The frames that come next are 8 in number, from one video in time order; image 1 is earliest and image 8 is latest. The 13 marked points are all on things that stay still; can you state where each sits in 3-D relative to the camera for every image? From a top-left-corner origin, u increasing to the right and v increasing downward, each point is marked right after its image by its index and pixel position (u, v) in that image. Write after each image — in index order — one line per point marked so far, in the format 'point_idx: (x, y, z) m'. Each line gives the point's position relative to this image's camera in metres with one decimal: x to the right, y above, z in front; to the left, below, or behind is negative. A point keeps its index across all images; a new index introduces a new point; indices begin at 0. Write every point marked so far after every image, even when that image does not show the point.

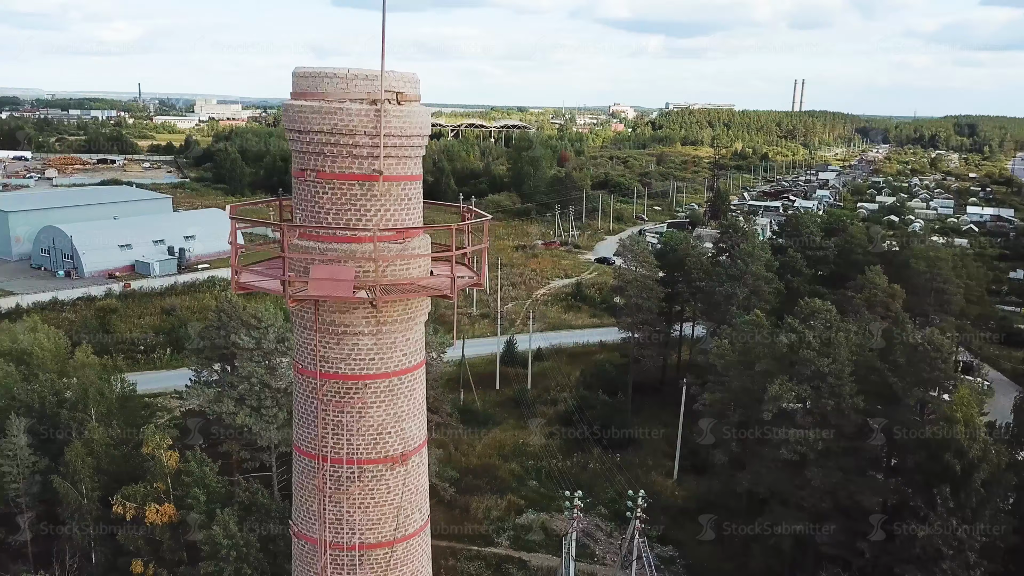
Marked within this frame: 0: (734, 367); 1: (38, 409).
0: (+4.9, -1.7, +17.8) m
1: (-9.0, -2.3, +15.5) m
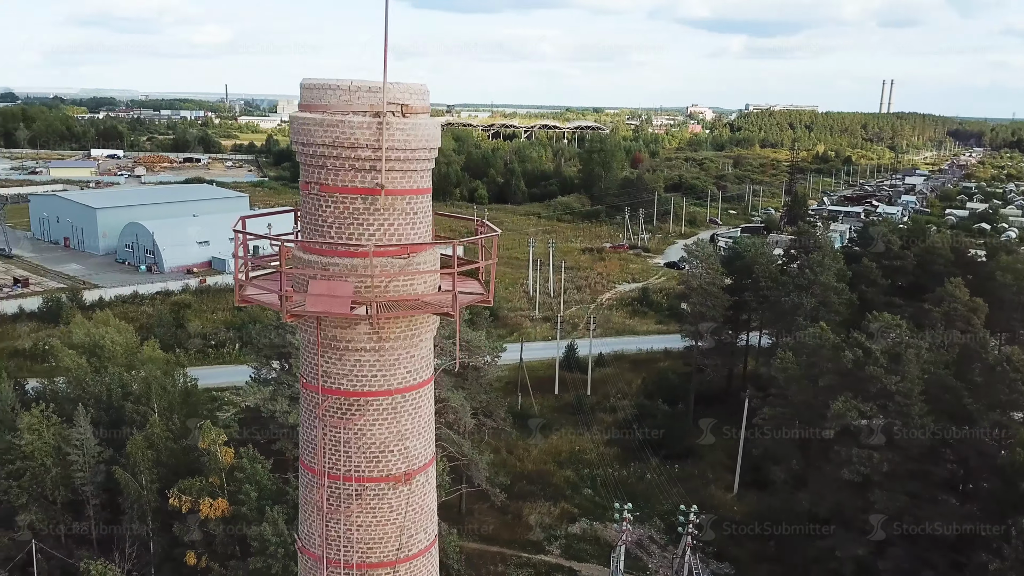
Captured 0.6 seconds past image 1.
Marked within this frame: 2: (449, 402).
0: (+6.0, -2.0, +17.2) m
1: (-8.0, -2.2, +16.1) m
2: (-1.3, -2.2, +16.2) m
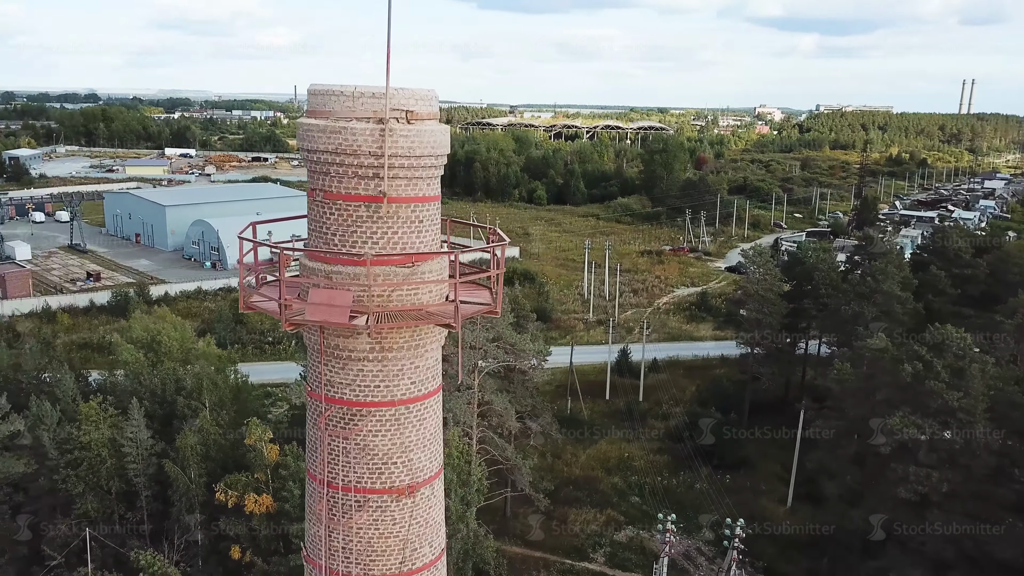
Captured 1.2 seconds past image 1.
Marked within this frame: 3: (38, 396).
0: (+6.9, -2.1, +16.5) m
1: (-7.1, -2.2, +16.5) m
2: (-0.4, -2.3, +16.1) m
3: (-10.0, -2.3, +17.2) m
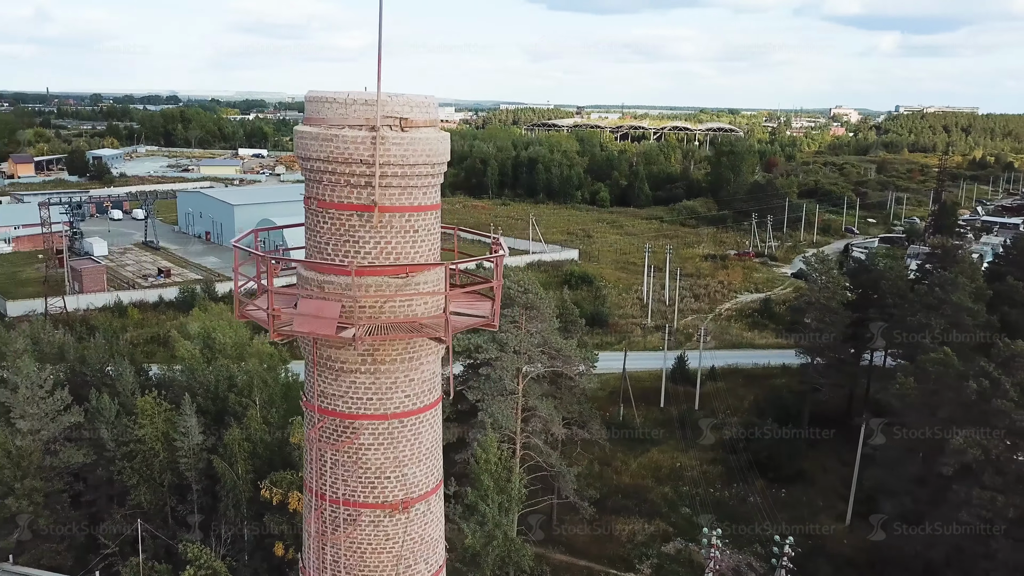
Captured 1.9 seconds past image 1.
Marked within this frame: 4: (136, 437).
0: (+7.8, -2.3, +15.8) m
1: (-6.2, -2.1, +16.9) m
2: (+0.5, -2.4, +15.9) m
3: (-9.0, -2.2, +17.8) m
4: (-7.2, -2.8, +15.6) m
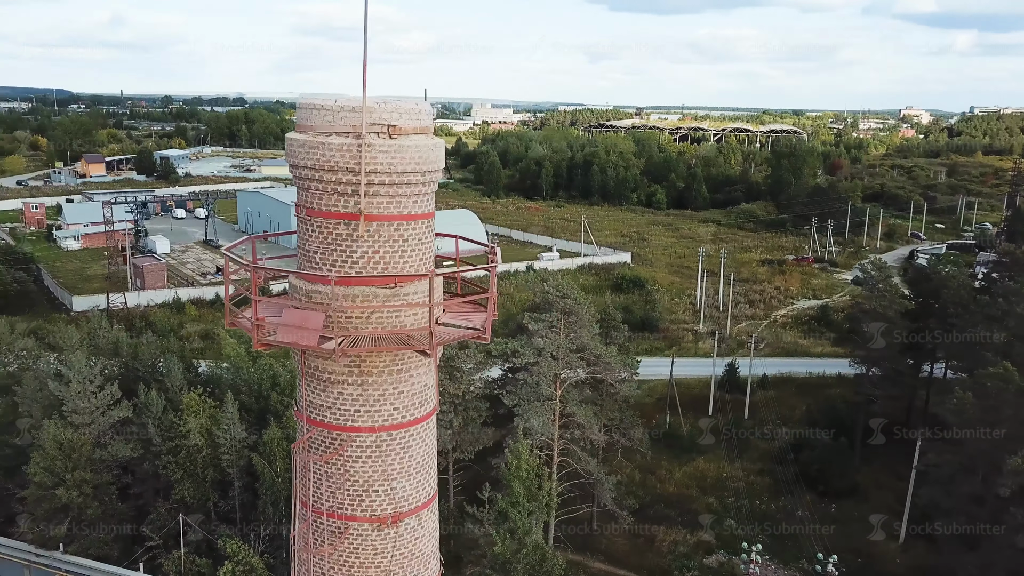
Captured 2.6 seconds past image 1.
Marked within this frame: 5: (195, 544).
0: (+8.5, -2.5, +15.1) m
1: (-5.4, -2.1, +17.2) m
2: (+1.2, -2.5, +15.7) m
3: (-8.1, -2.2, +18.3) m
4: (-6.5, -2.8, +15.9) m
5: (-6.2, -5.0, +15.8) m
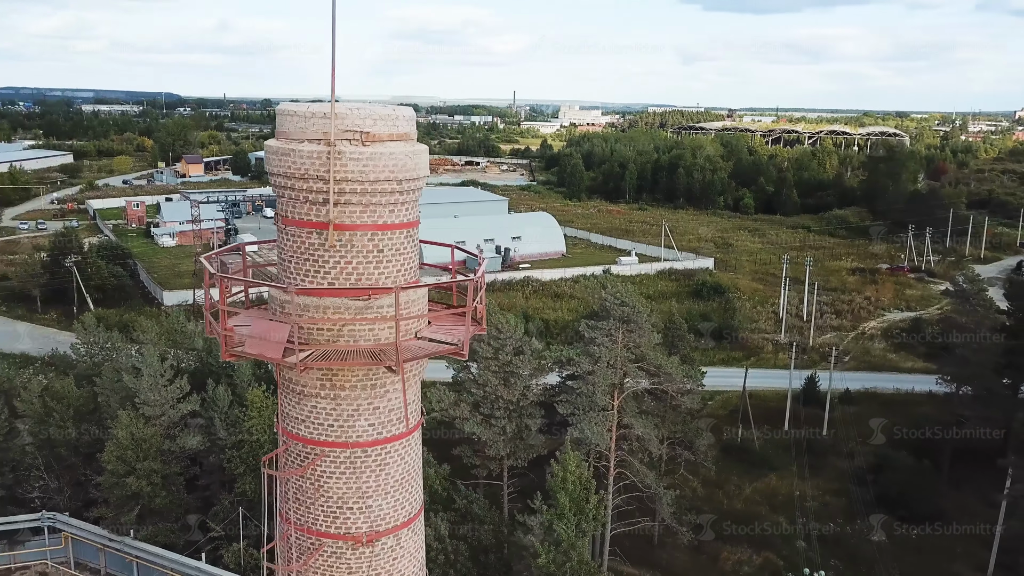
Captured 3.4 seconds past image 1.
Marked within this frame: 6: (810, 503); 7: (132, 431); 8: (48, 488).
0: (+9.4, -2.8, +13.9) m
1: (-4.2, -2.1, +17.4) m
2: (+2.3, -2.6, +15.3) m
3: (-6.7, -2.1, +18.8) m
4: (-5.4, -2.8, +16.3) m
5: (-5.1, -5.0, +16.2) m
6: (+7.2, -5.2, +19.9) m
7: (-7.5, -2.8, +16.1) m
8: (-9.7, -4.2, +17.0) m
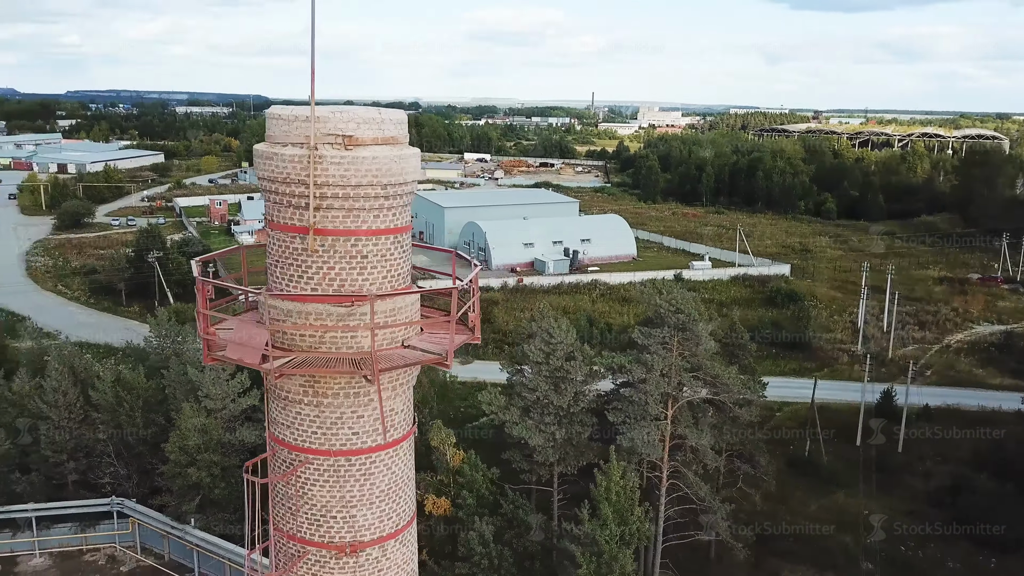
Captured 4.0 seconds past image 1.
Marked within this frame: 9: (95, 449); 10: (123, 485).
0: (+10.2, -3.1, +12.8) m
1: (-3.0, -2.1, +17.6) m
2: (+3.2, -2.7, +14.9) m
3: (-5.4, -2.1, +19.3) m
4: (-4.3, -2.8, +16.6) m
5: (-4.1, -4.9, +16.5) m
6: (+8.5, -5.5, +19.0) m
7: (-6.5, -2.8, +16.6) m
8: (-8.6, -4.1, +17.7) m
9: (-9.1, -3.5, +17.8) m
10: (-8.4, -4.3, +17.6) m
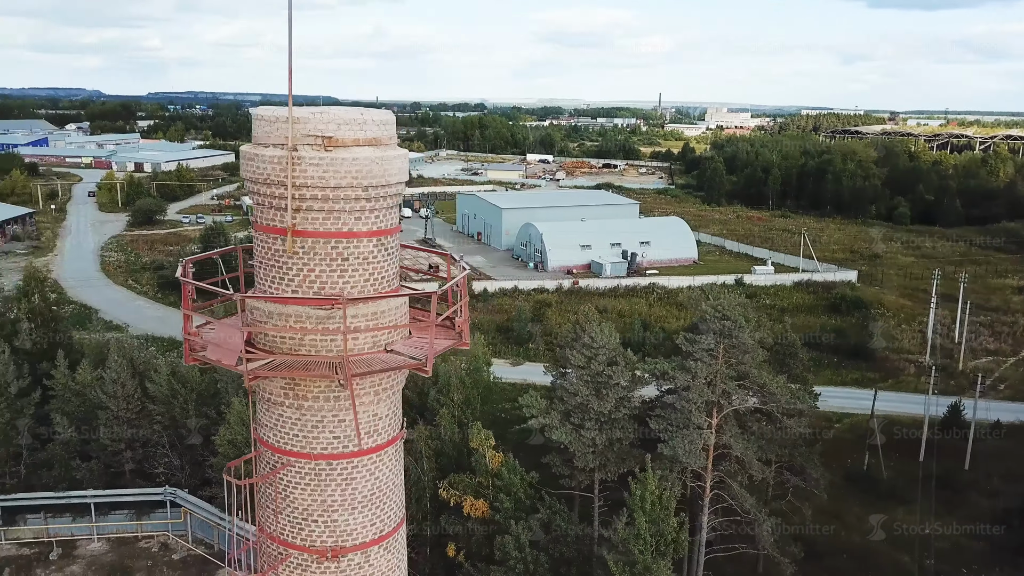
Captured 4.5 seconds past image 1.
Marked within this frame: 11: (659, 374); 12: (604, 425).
0: (+10.7, -3.3, +11.8) m
1: (-2.0, -2.1, +17.7) m
2: (+3.9, -2.8, +14.5) m
3: (-4.4, -2.0, +19.5) m
4: (-3.5, -2.7, +16.8) m
5: (-3.3, -4.9, +16.7) m
6: (+9.5, -5.7, +18.1) m
7: (-5.6, -2.7, +17.0) m
8: (-7.6, -4.0, +18.2) m
9: (-8.2, -3.4, +18.4) m
10: (-7.5, -4.2, +18.2) m
11: (+2.8, -1.6, +15.4) m
12: (+1.7, -2.5, +15.0) m
